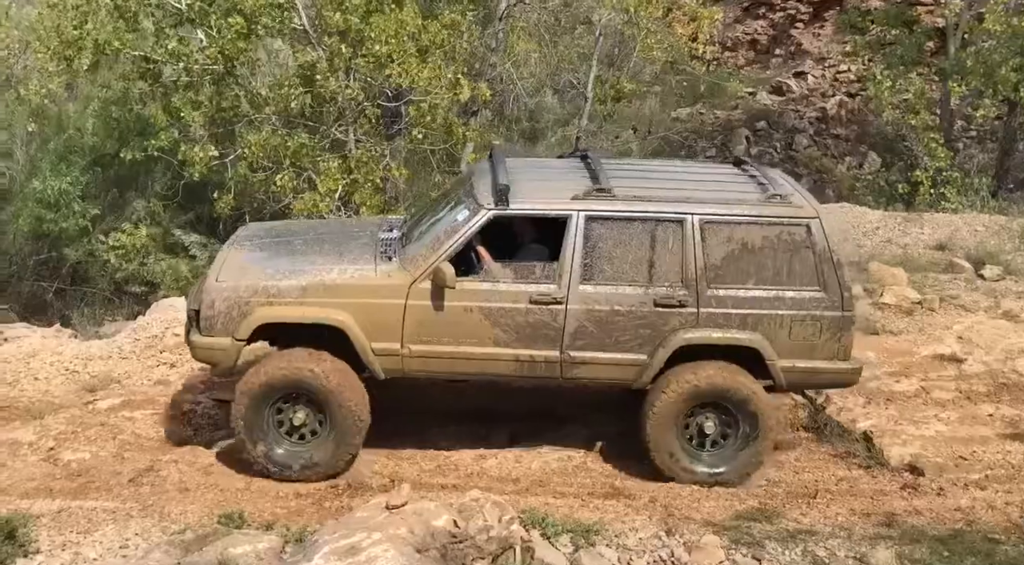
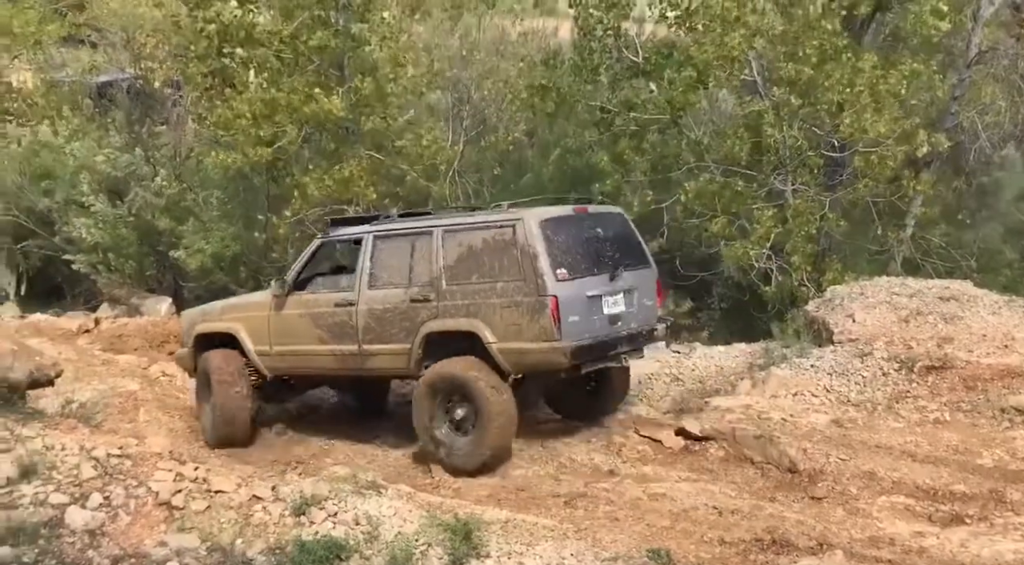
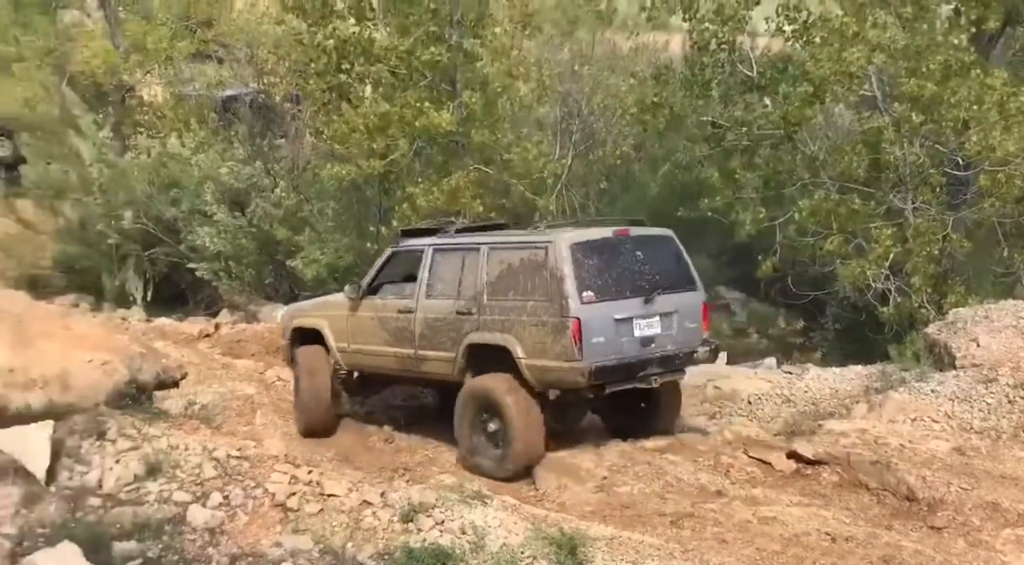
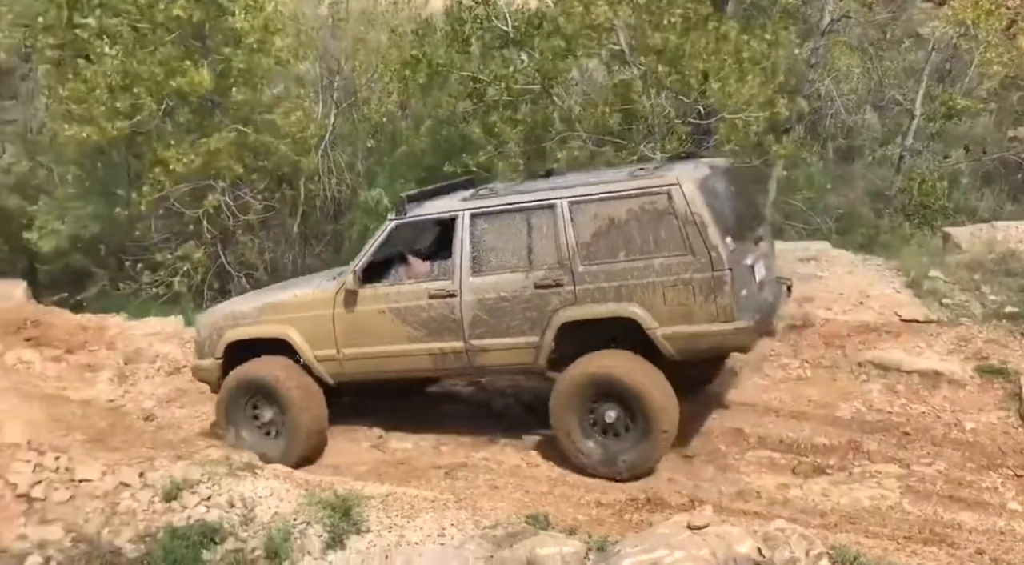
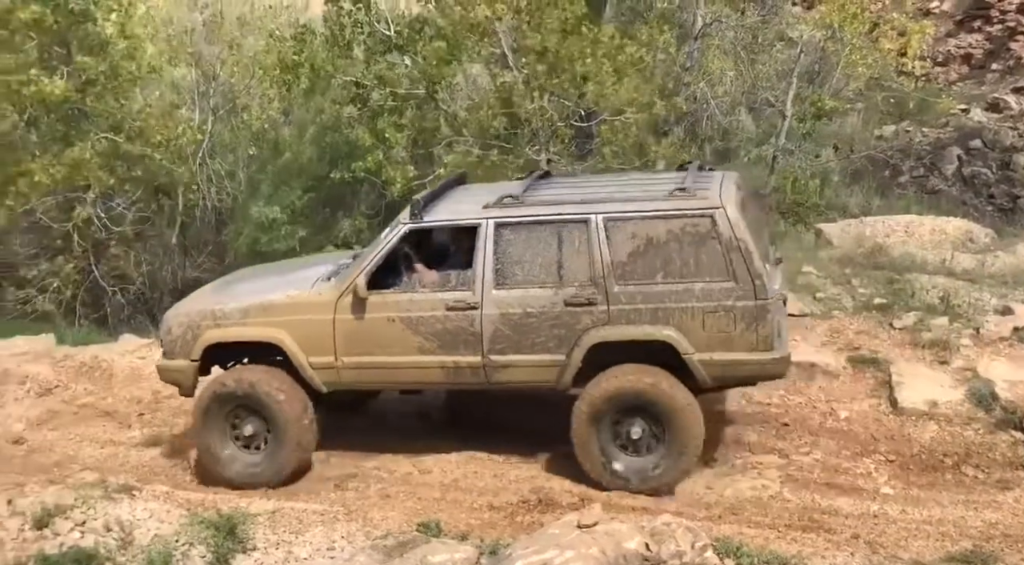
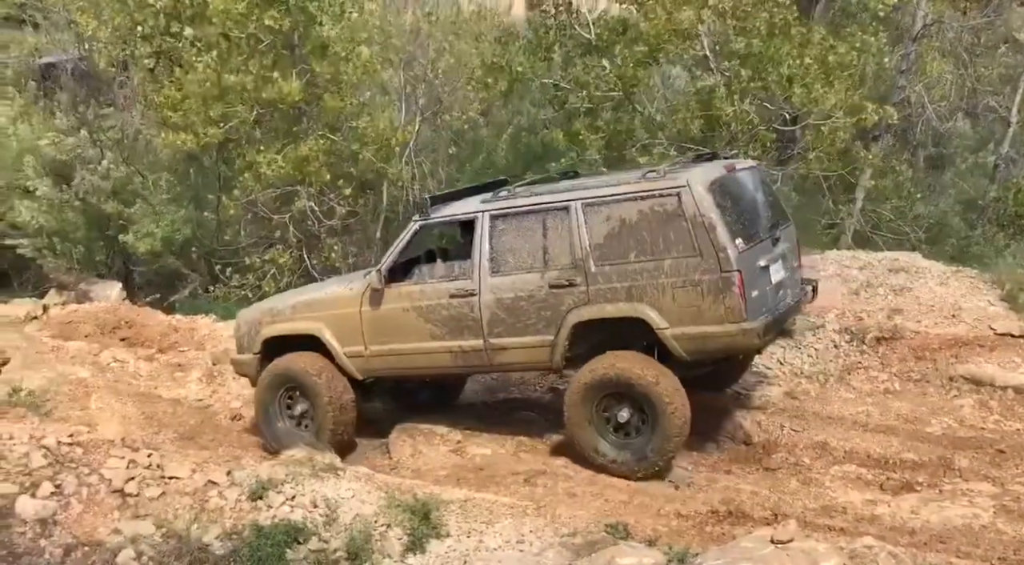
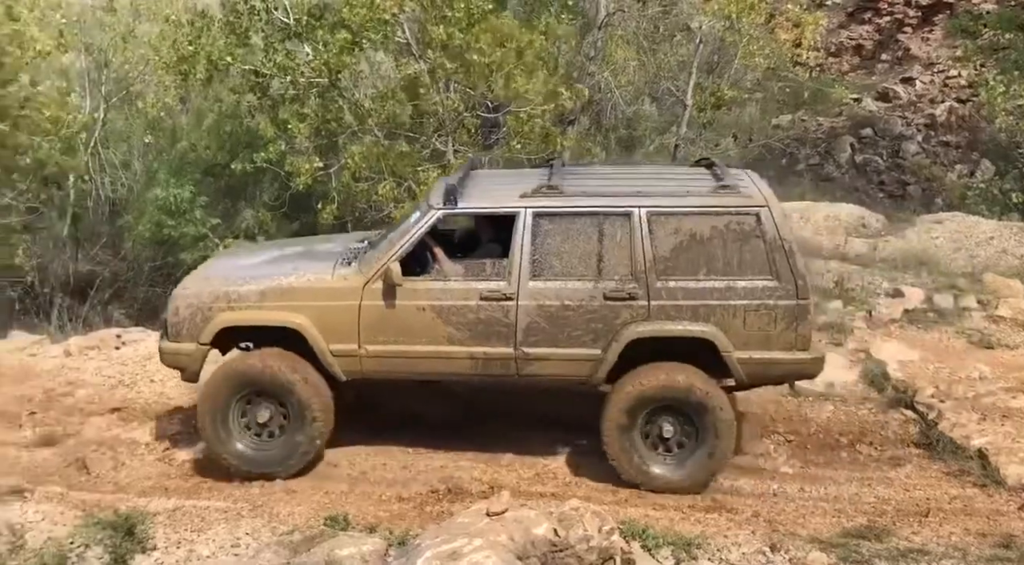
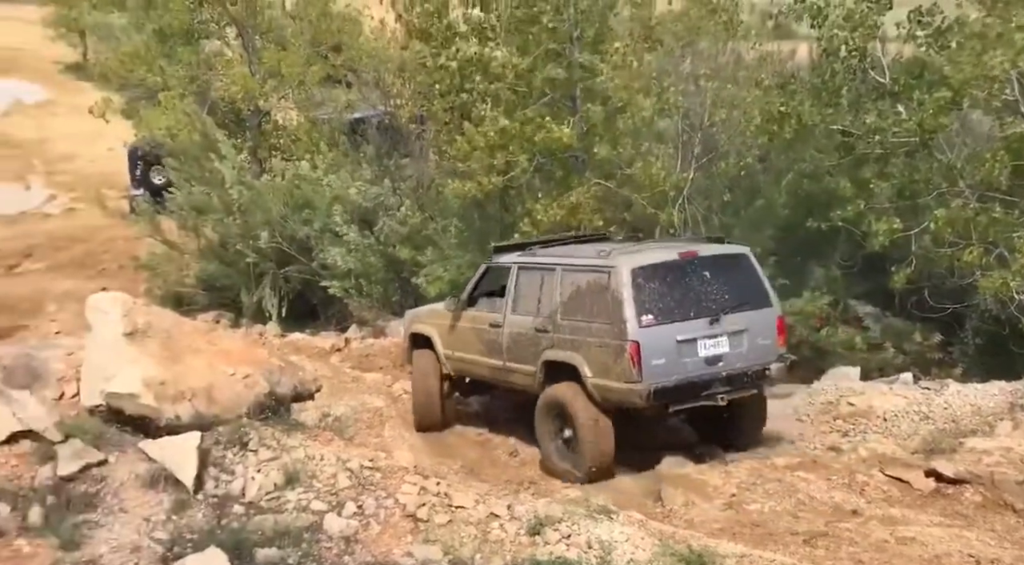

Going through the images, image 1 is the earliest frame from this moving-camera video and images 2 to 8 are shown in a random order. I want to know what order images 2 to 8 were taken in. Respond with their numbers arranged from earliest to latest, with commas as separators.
7, 5, 4, 6, 2, 3, 8
